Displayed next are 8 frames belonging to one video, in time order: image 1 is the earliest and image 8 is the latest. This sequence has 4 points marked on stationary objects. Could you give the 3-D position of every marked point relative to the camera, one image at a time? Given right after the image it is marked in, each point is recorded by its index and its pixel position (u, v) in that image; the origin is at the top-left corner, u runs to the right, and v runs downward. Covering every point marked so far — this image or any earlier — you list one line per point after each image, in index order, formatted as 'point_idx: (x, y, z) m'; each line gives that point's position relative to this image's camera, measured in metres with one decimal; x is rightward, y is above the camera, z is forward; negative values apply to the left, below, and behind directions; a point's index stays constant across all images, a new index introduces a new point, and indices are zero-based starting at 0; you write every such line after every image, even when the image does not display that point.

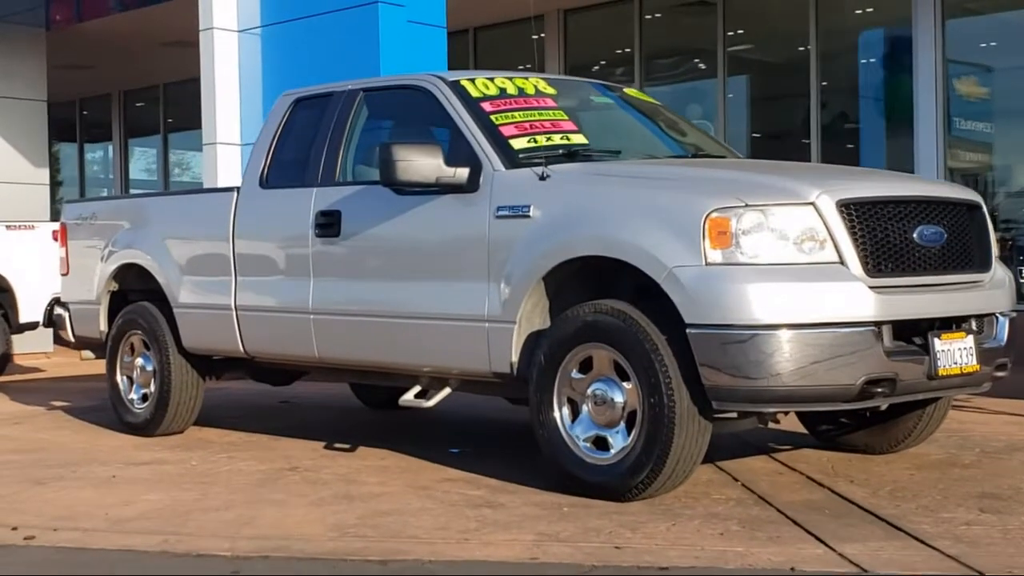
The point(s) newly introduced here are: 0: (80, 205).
0: (-3.0, +0.6, +9.4) m
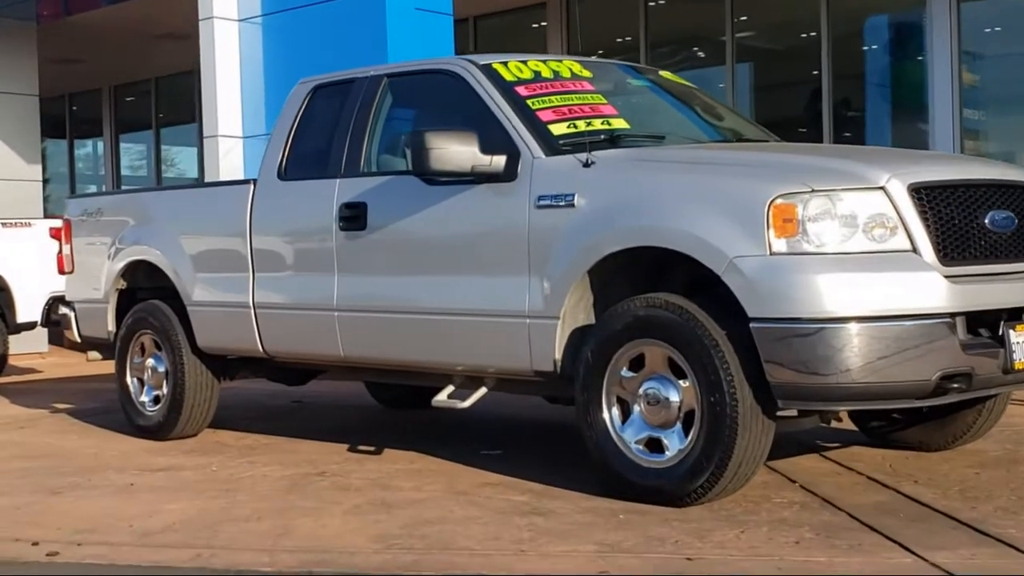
0: (-2.8, +0.6, +9.1) m
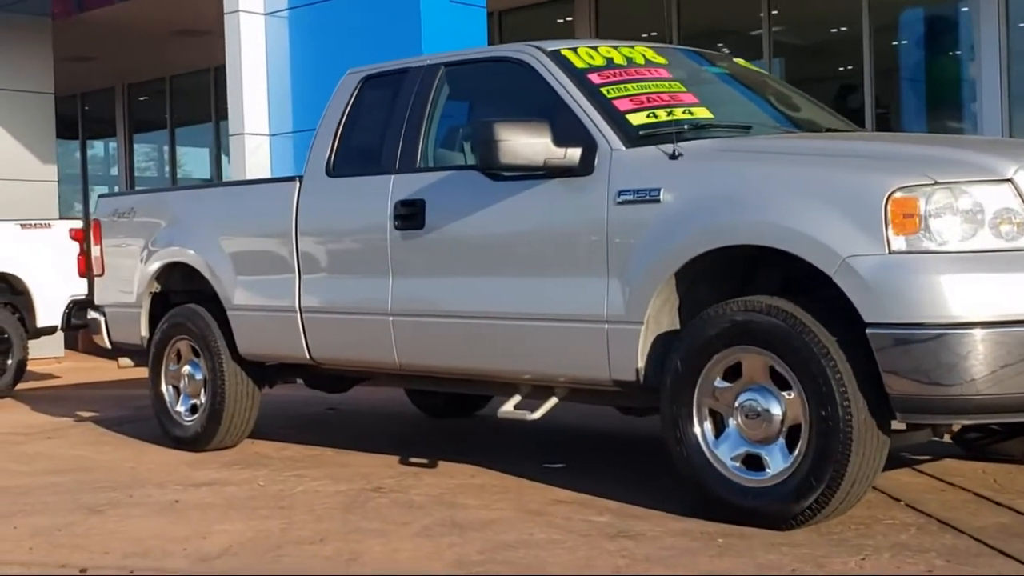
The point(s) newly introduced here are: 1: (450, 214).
0: (-2.5, +0.6, +8.7) m
1: (-0.3, +0.3, +6.2) m
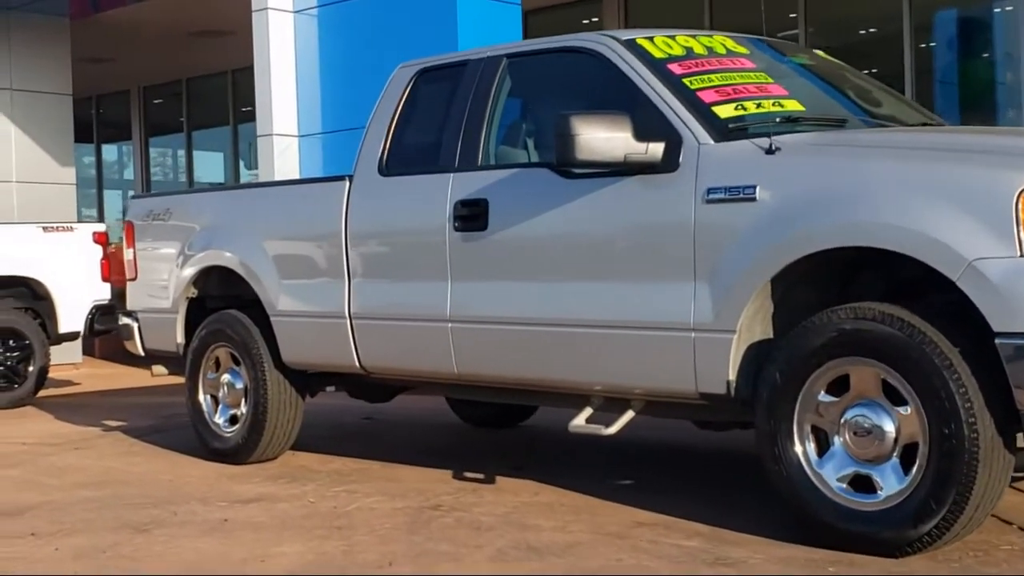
0: (-2.2, +0.5, +8.3) m
1: (0.0, +0.3, +5.8) m
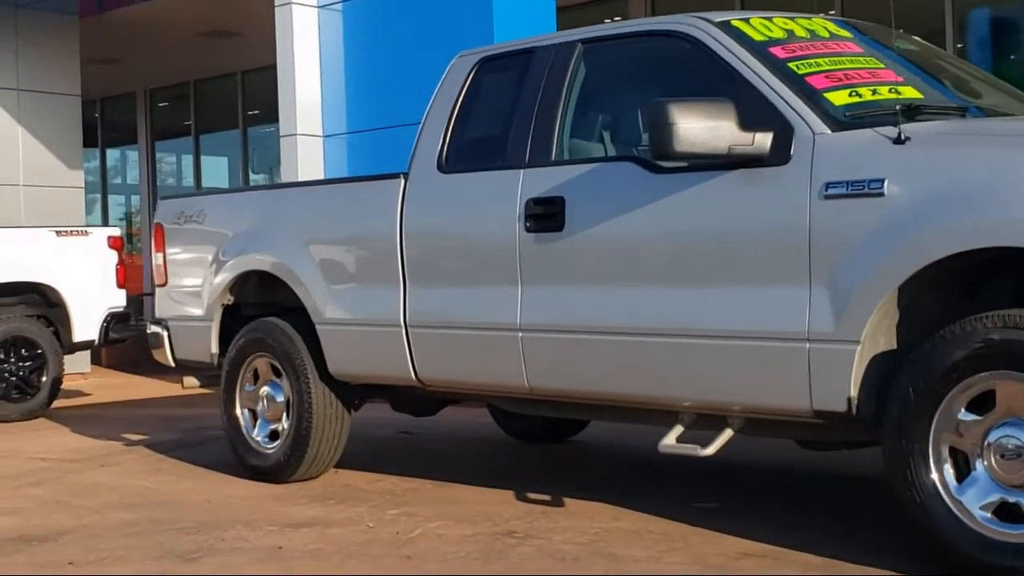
0: (-1.9, +0.5, +7.8) m
1: (+0.3, +0.3, +5.3) m
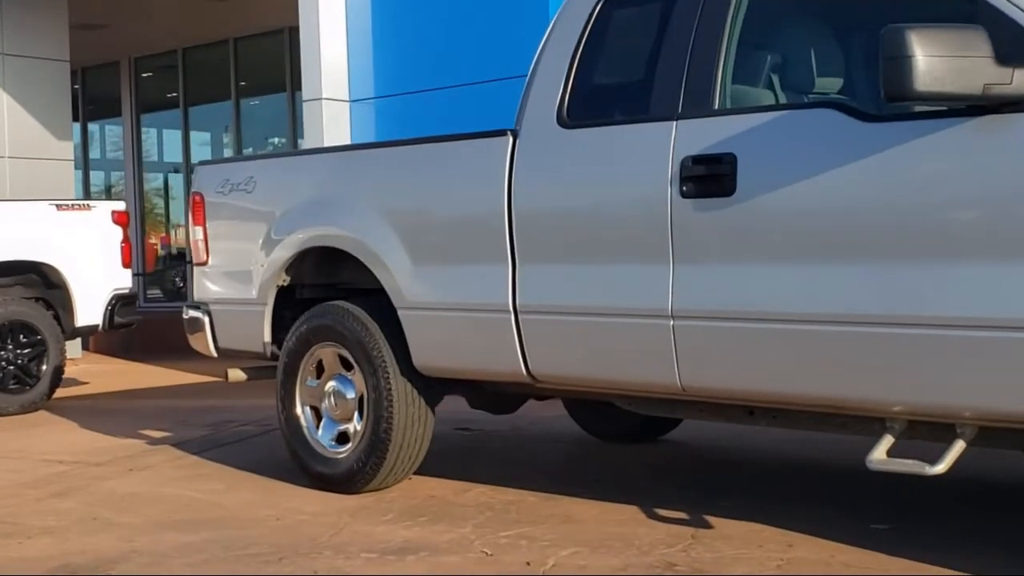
0: (-1.4, +0.6, +6.8) m
1: (+0.9, +0.4, +4.4) m
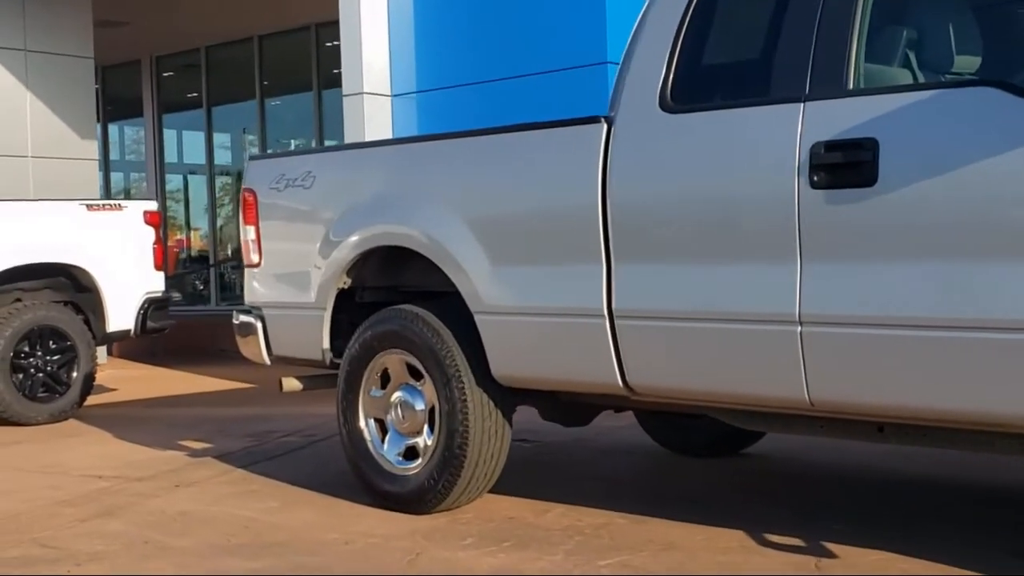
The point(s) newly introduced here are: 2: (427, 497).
0: (-1.1, +0.6, +6.3) m
1: (+1.2, +0.4, +3.9) m
2: (-0.3, -0.8, +5.4) m
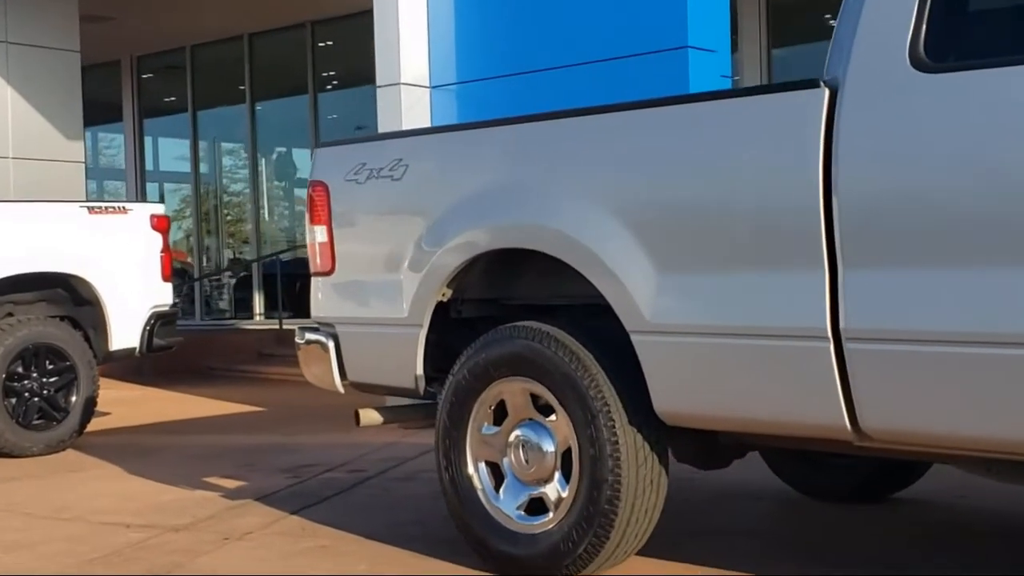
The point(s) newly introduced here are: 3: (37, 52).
0: (-0.6, +0.5, +5.2) m
1: (+1.7, +0.3, +2.9) m
2: (+0.2, -0.9, +4.3) m
3: (-4.7, +2.4, +13.7) m
